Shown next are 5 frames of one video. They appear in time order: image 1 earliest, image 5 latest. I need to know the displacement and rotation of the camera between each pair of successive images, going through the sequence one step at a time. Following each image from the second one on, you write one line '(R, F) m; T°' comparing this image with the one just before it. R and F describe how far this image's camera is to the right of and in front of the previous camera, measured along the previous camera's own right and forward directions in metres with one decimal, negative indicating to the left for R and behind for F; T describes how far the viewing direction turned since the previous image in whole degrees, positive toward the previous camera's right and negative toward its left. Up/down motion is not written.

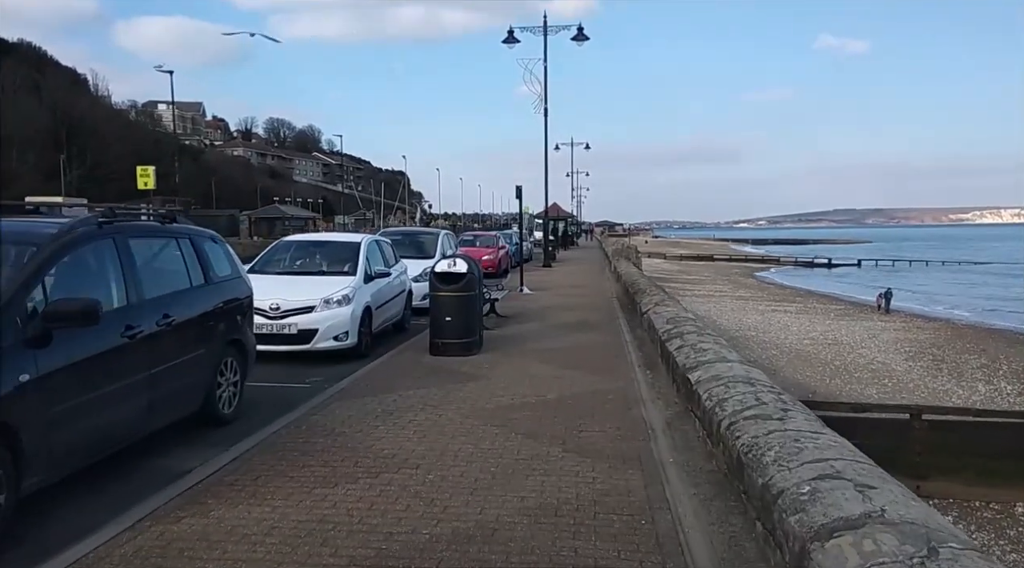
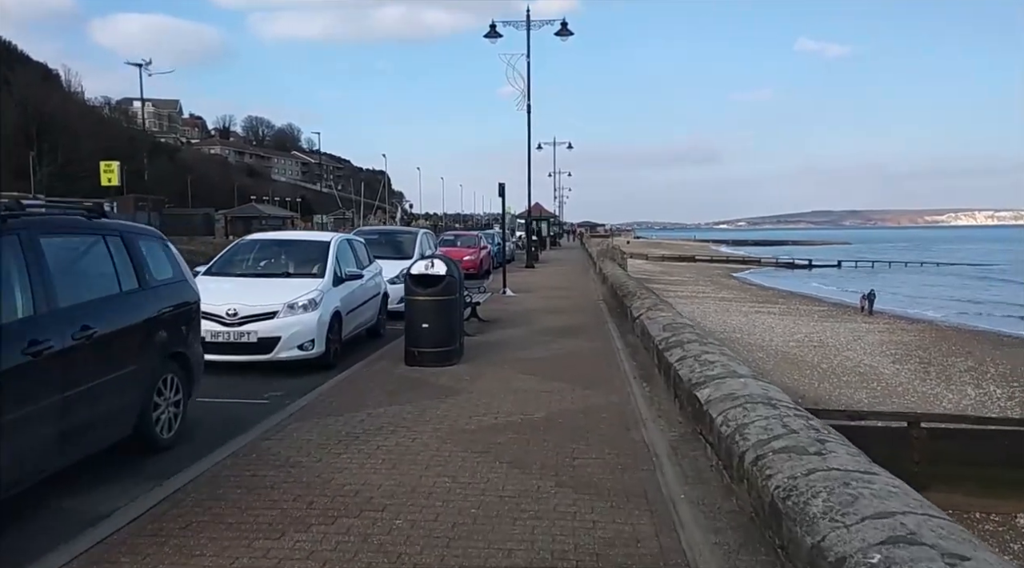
(0.0, +0.8) m; +1°
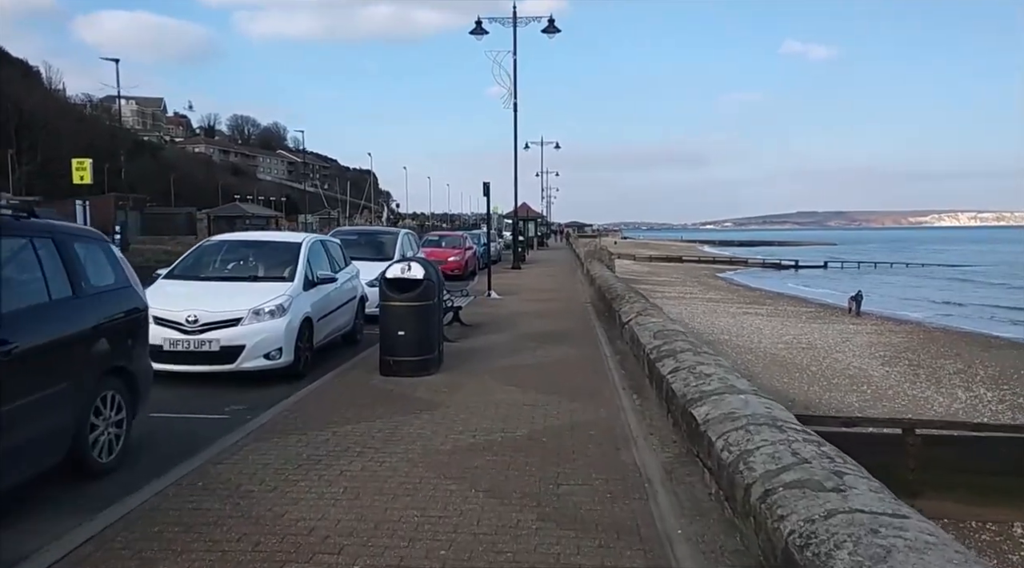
(+0.1, +0.5) m; +1°
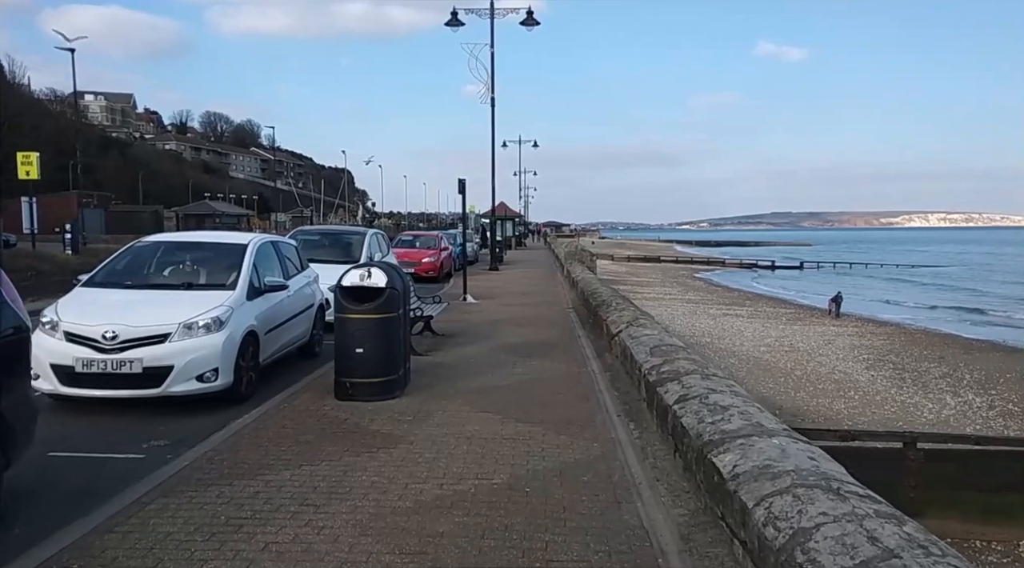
(0.0, +1.0) m; +2°
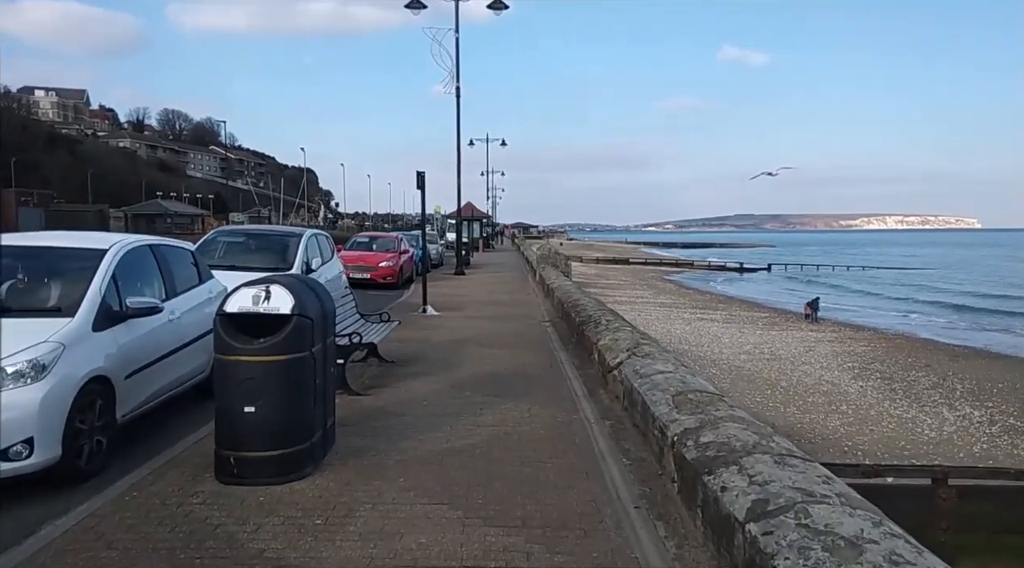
(0.0, +2.1) m; +3°
